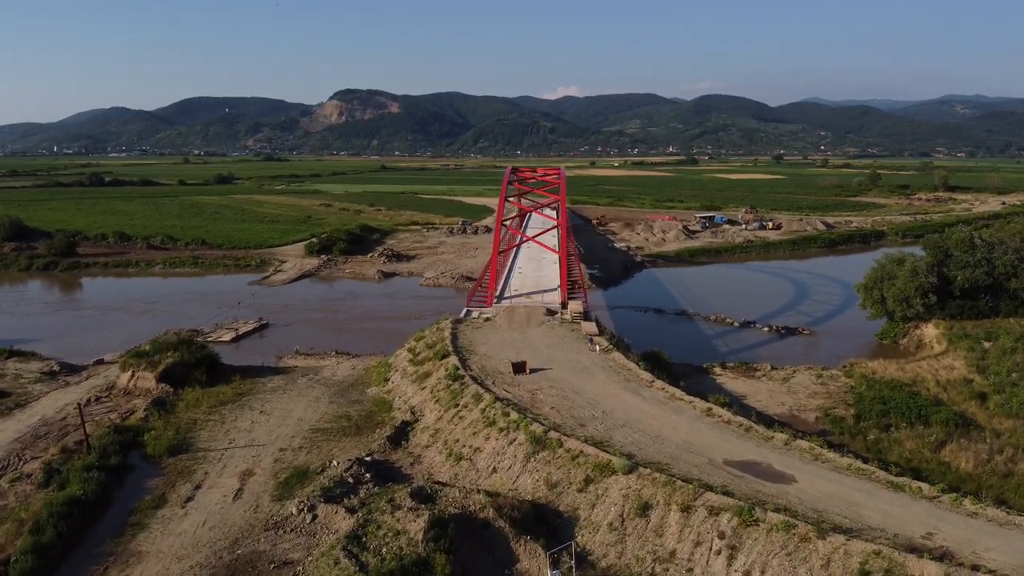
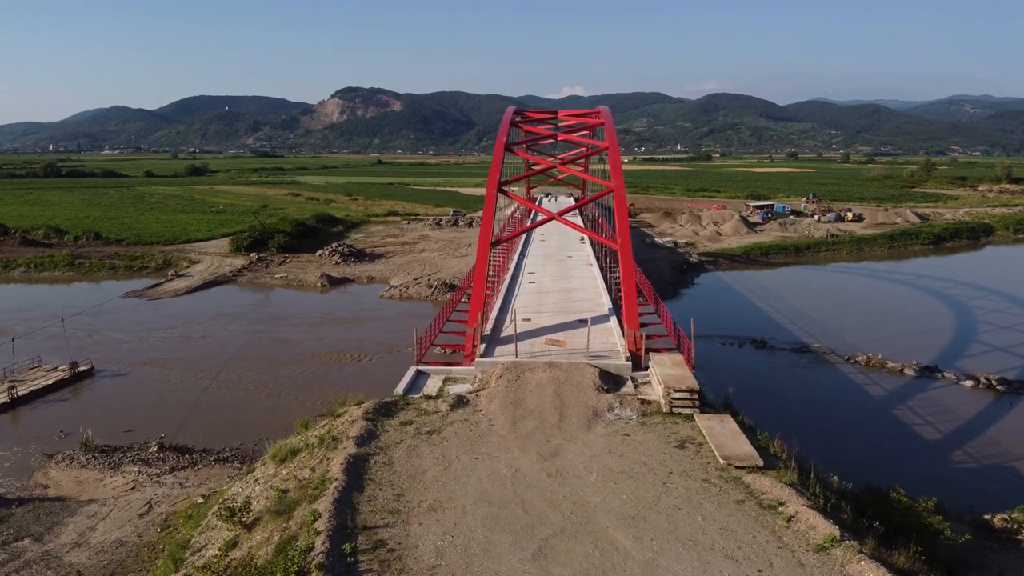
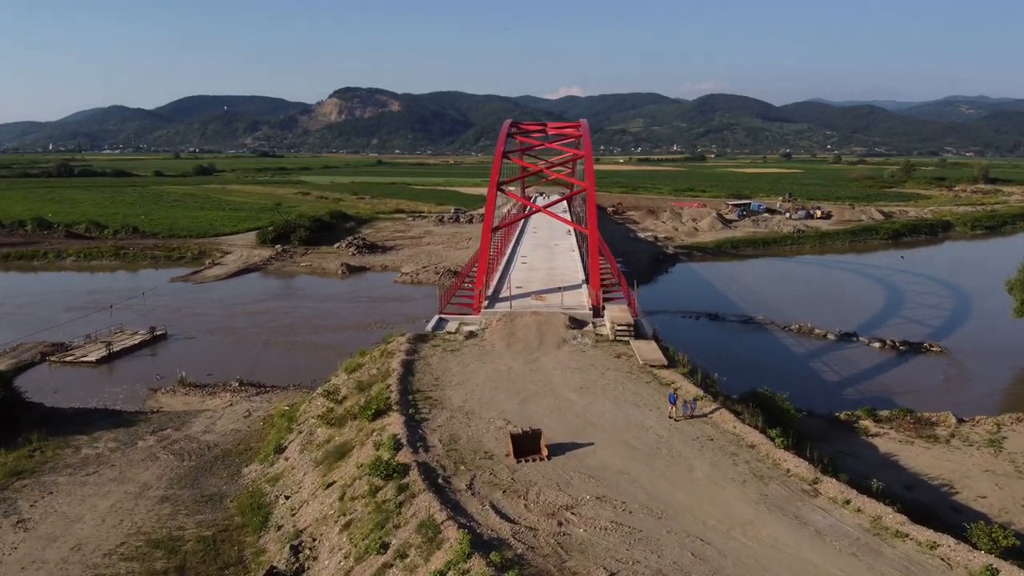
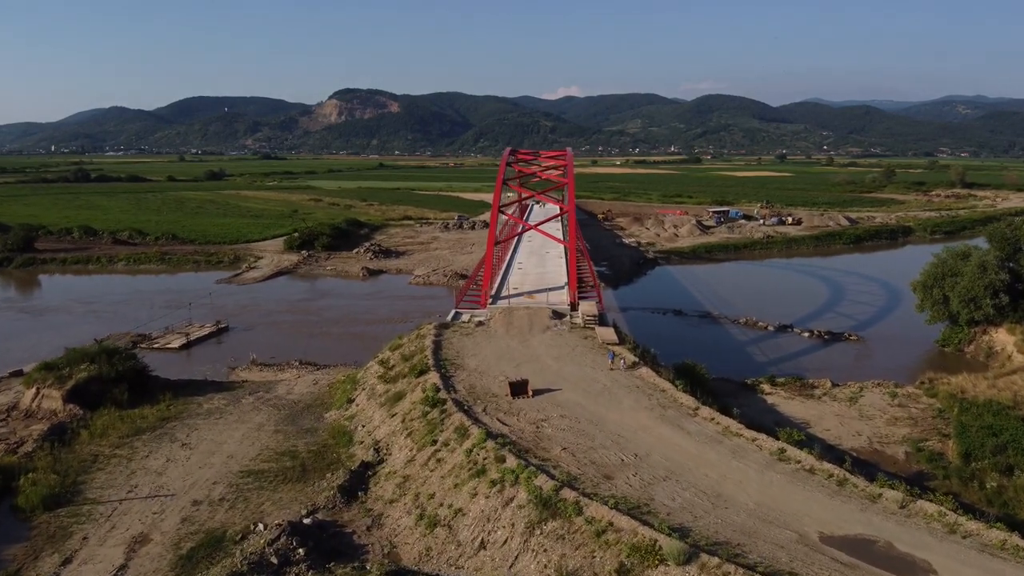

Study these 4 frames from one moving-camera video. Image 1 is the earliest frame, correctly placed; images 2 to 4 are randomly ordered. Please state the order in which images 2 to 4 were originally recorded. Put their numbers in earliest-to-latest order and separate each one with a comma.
4, 3, 2
